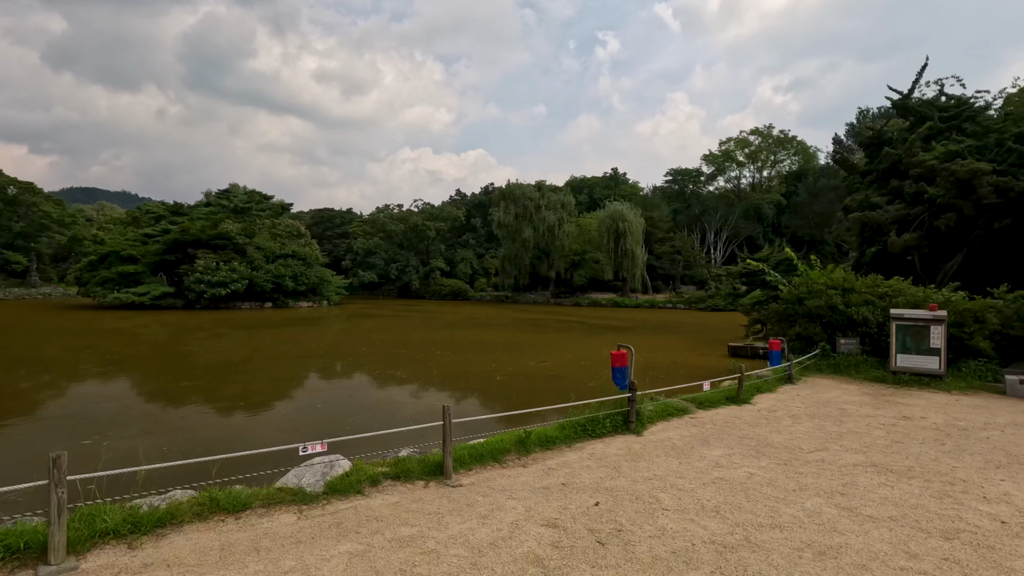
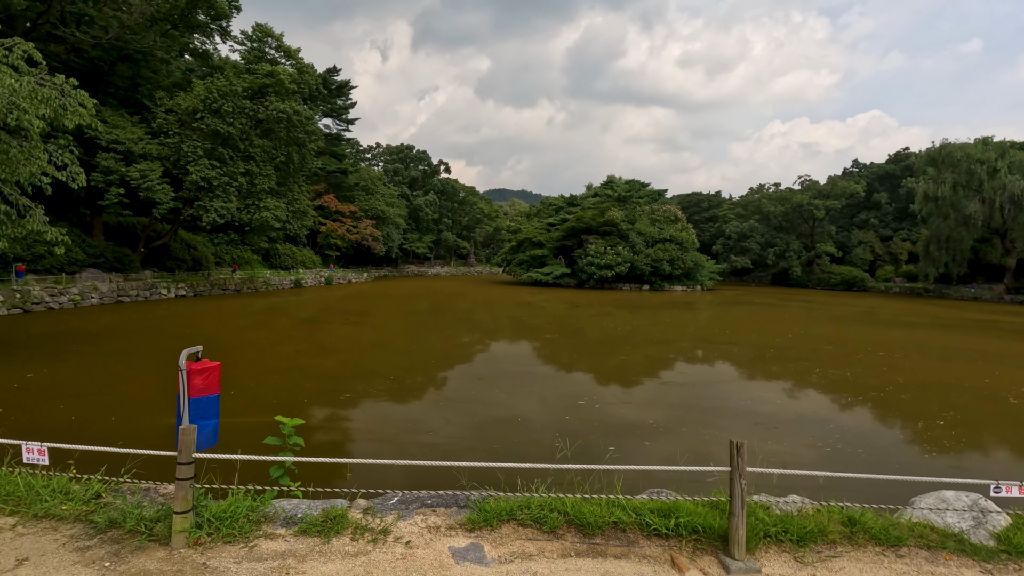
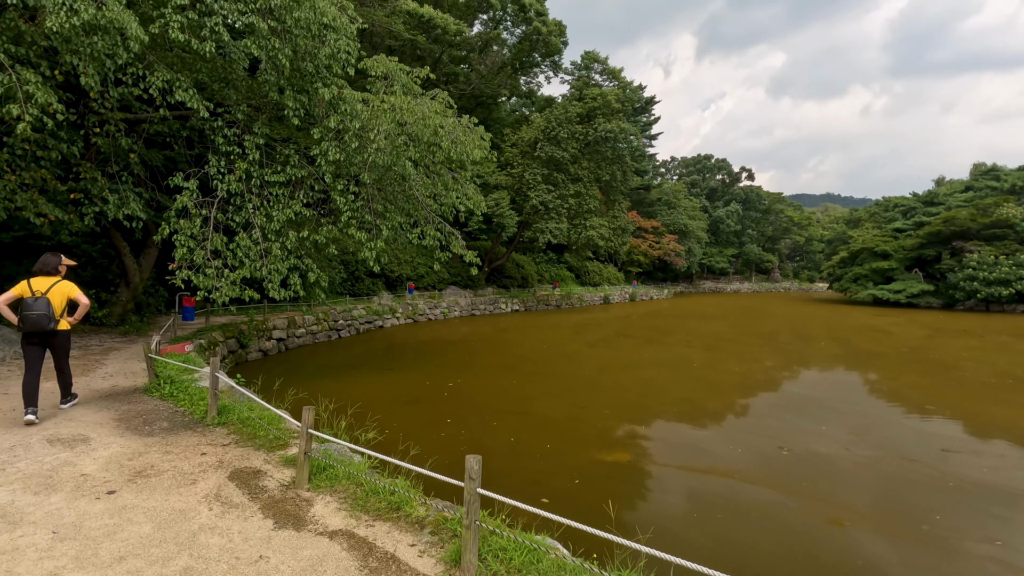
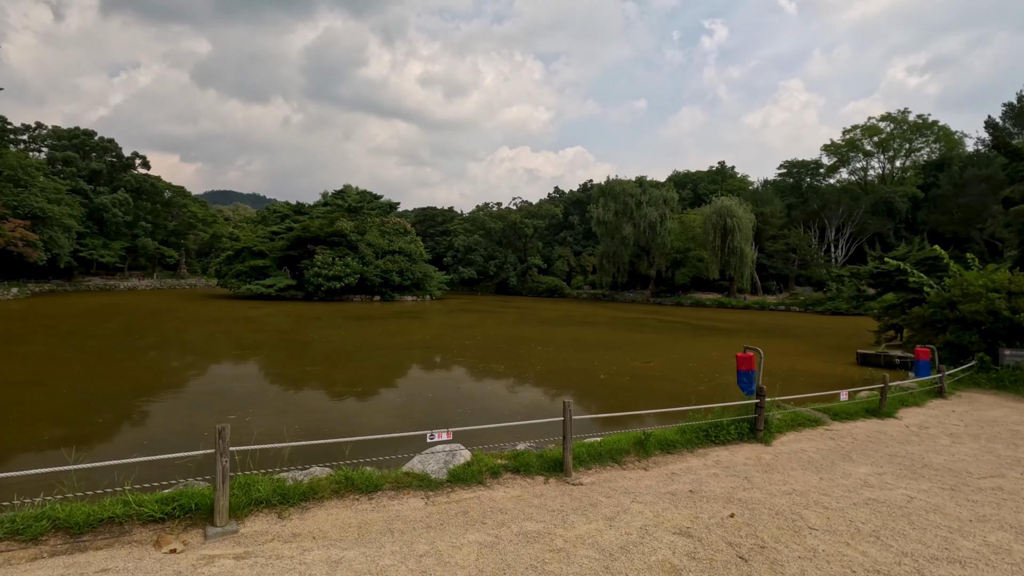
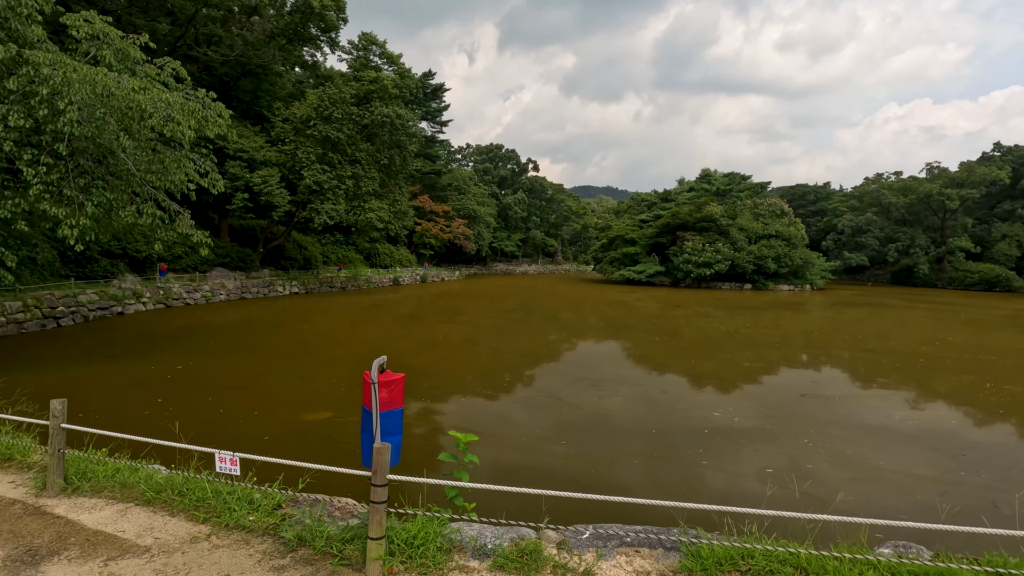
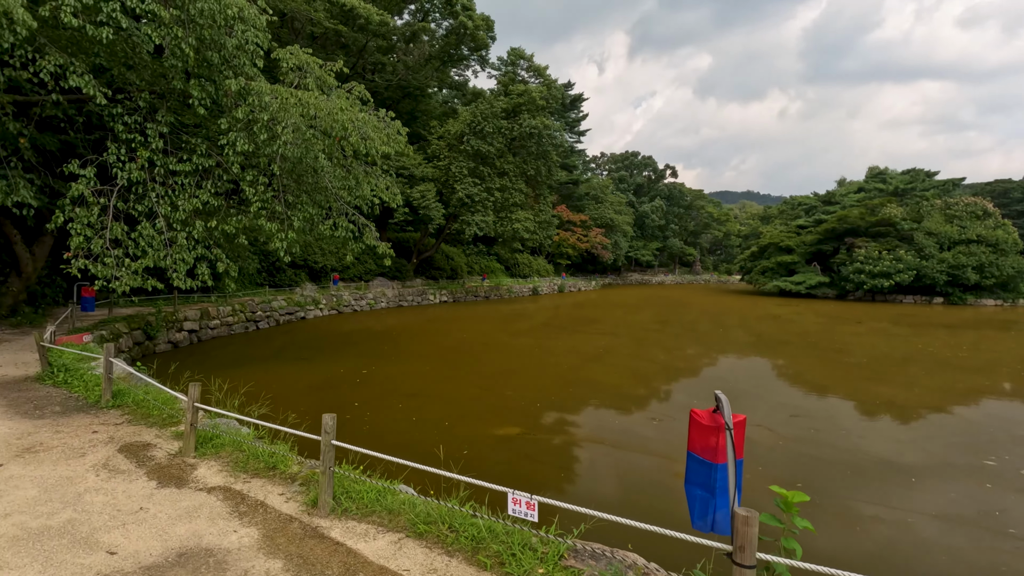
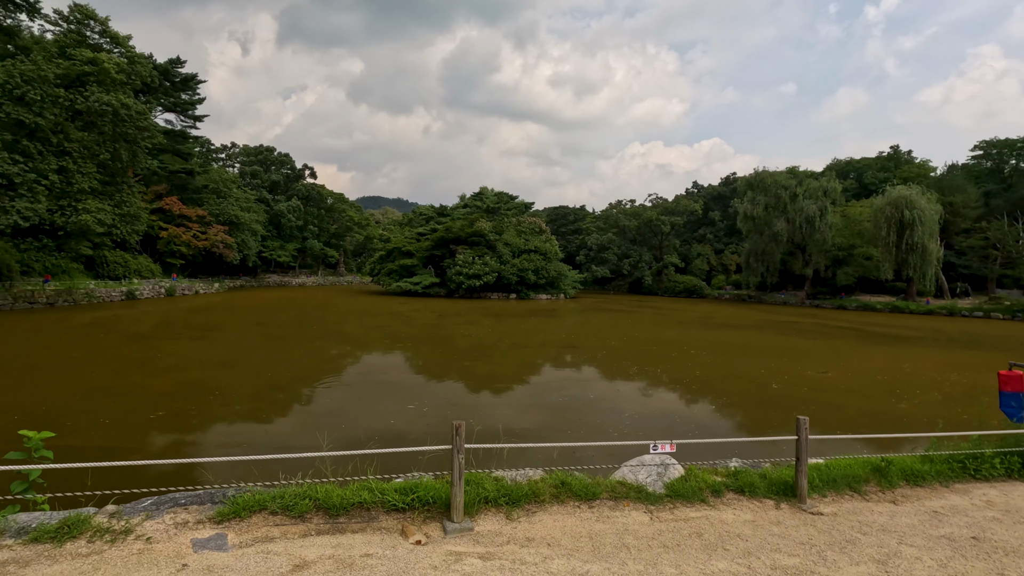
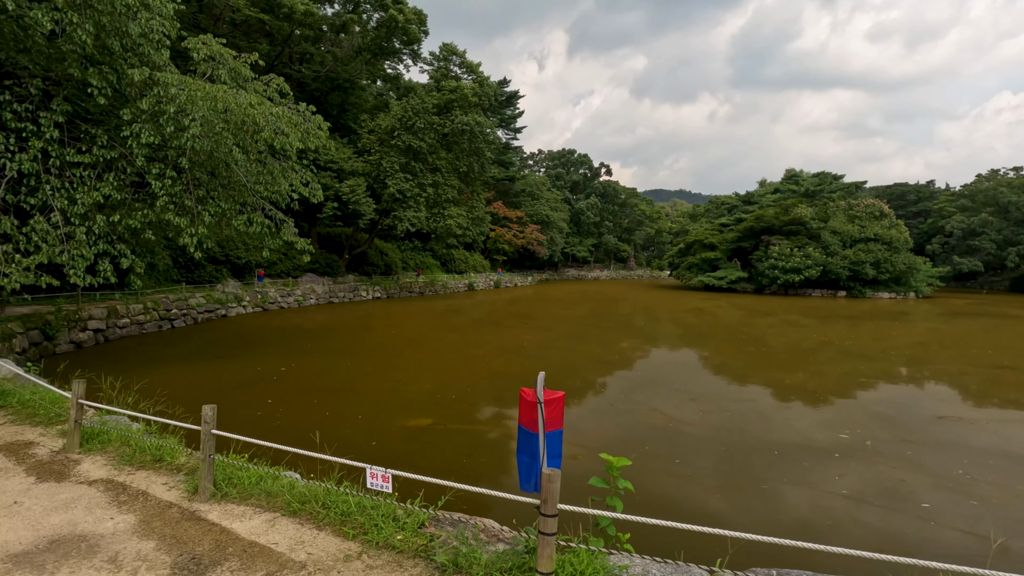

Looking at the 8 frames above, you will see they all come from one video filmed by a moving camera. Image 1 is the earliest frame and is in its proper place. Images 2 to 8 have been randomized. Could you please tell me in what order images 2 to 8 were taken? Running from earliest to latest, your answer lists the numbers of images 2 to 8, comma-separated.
4, 7, 2, 5, 8, 6, 3
